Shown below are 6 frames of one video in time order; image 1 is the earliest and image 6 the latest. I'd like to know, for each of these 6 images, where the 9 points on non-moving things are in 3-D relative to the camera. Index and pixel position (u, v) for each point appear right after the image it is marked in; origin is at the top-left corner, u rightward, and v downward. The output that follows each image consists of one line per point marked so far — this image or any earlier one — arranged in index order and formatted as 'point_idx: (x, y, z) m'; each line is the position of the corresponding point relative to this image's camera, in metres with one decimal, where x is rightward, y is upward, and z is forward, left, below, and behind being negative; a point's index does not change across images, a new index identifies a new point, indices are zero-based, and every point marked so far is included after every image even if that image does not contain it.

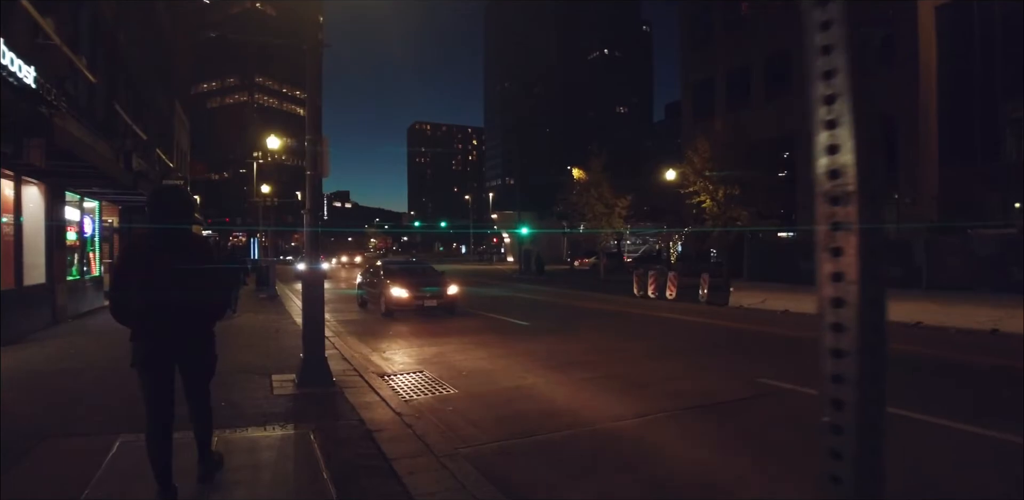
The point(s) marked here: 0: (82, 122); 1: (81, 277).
0: (-7.9, +2.3, +14.3) m
1: (-9.3, -0.6, +16.9) m
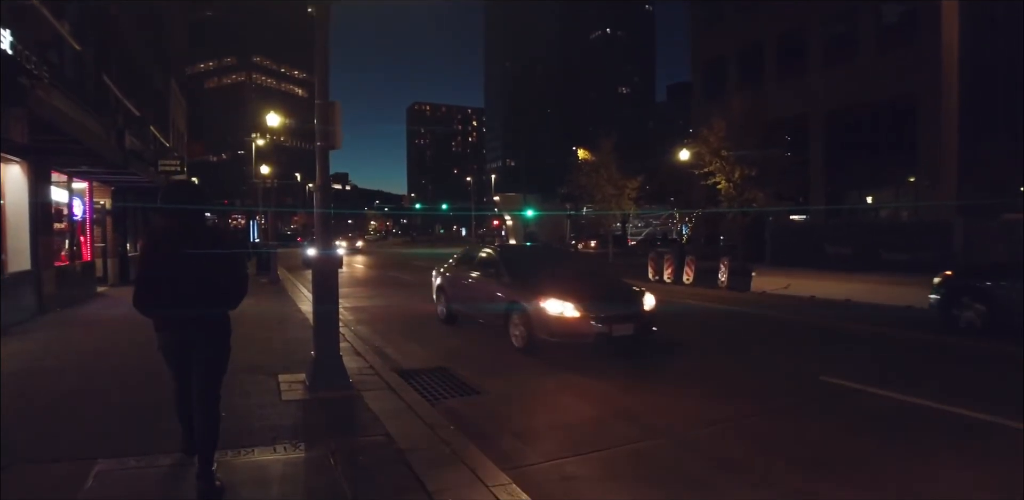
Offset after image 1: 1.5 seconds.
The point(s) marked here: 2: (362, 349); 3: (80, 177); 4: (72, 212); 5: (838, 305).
0: (-7.6, +2.6, +13.3) m
1: (-8.9, -0.3, +15.9) m
2: (-1.9, -1.3, +10.3) m
3: (-9.3, +1.6, +16.9) m
4: (-9.2, +0.8, +16.3) m
5: (+7.7, -1.5, +19.0) m
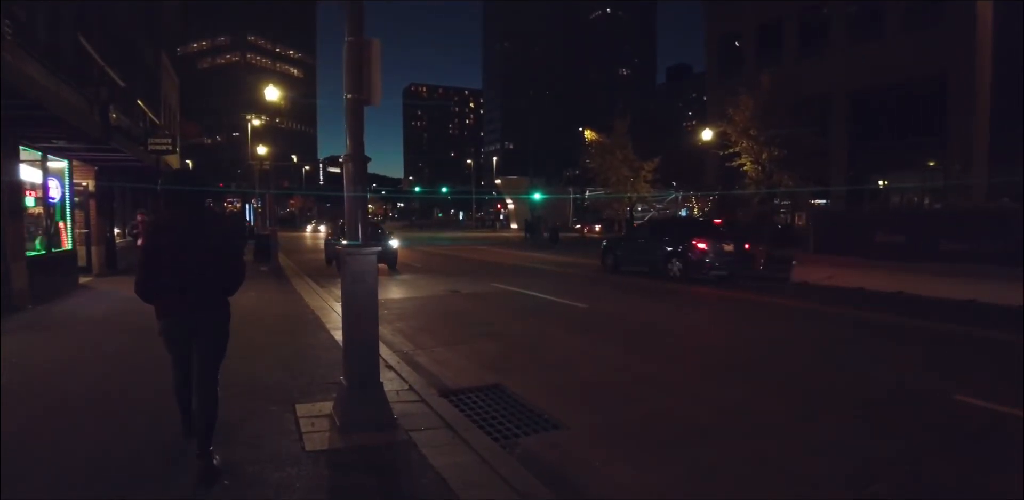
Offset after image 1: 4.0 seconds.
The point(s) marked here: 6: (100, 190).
0: (-7.0, +2.8, +11.6) m
1: (-8.4, 0.0, +14.2) m
2: (-1.3, -1.2, +8.7) m
3: (-8.8, +1.8, +15.2) m
4: (-8.6, +1.0, +14.6) m
5: (+8.2, -1.1, +17.5) m
6: (-10.3, +1.5, +19.6) m
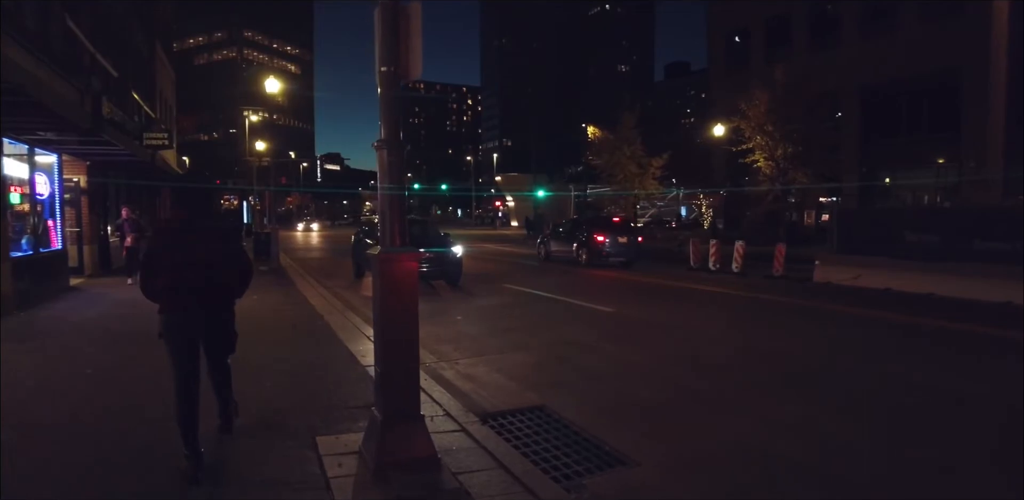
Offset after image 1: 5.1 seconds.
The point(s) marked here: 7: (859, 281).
0: (-6.7, +2.8, +10.7) m
1: (-8.1, 0.0, +13.4) m
2: (-1.0, -1.2, +7.9) m
3: (-8.5, +1.8, +14.3) m
4: (-8.3, +1.0, +13.8) m
5: (+8.5, -1.1, +16.7) m
6: (-10.0, +1.5, +18.8) m
7: (+8.7, -0.8, +19.9) m
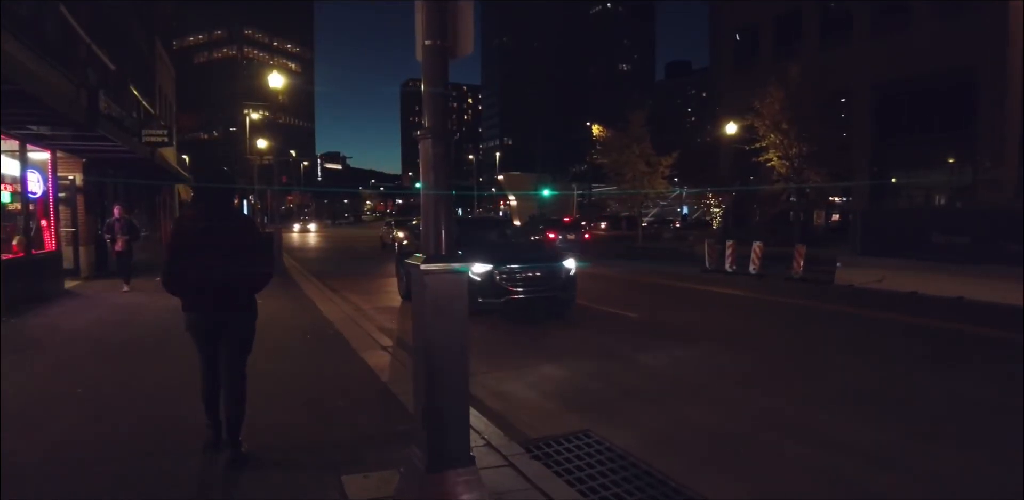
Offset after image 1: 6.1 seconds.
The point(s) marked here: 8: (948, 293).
0: (-6.4, +2.8, +10.1) m
1: (-7.8, -0.1, +12.8) m
2: (-0.7, -1.3, +7.3) m
3: (-8.2, +1.8, +13.7) m
4: (-8.1, +1.0, +13.2) m
5: (+8.8, -1.2, +16.1) m
6: (-9.7, +1.5, +18.1) m
7: (+9.0, -0.8, +19.2) m
8: (+9.8, -1.0, +17.7) m
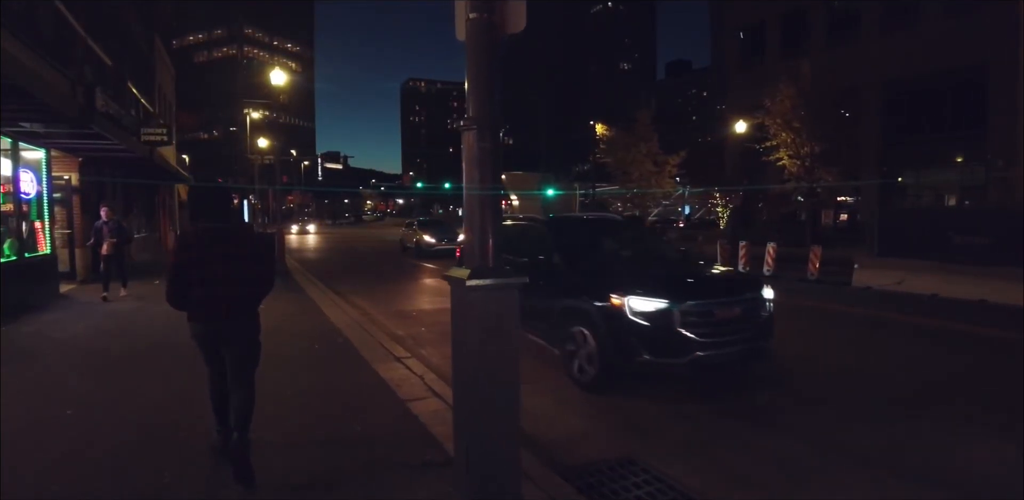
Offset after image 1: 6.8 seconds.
0: (-6.2, +2.7, +9.6) m
1: (-7.6, -0.1, +12.3) m
2: (-0.5, -1.3, +6.8) m
3: (-8.0, +1.8, +13.2) m
4: (-7.9, +1.0, +12.7) m
5: (+9.0, -1.2, +15.6) m
6: (-9.5, +1.5, +17.6) m
7: (+9.2, -0.8, +18.8) m
8: (+10.0, -1.0, +17.2) m
